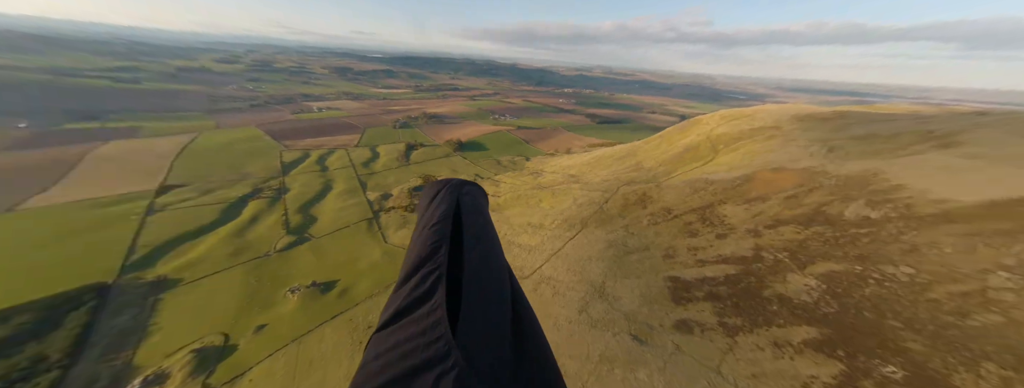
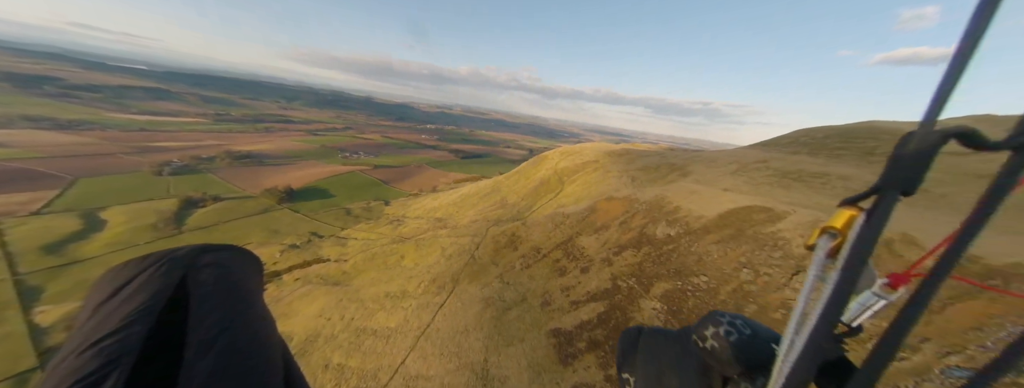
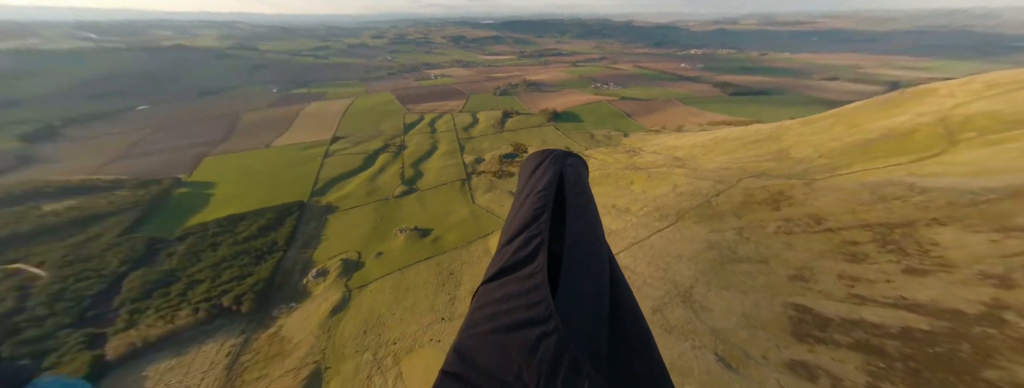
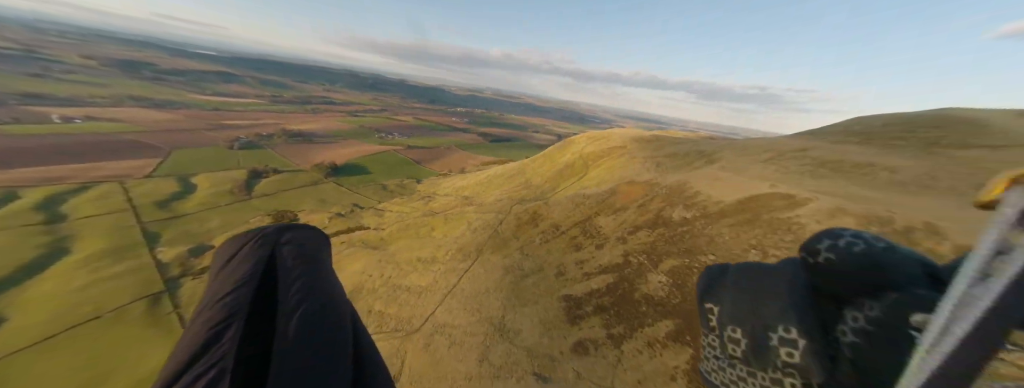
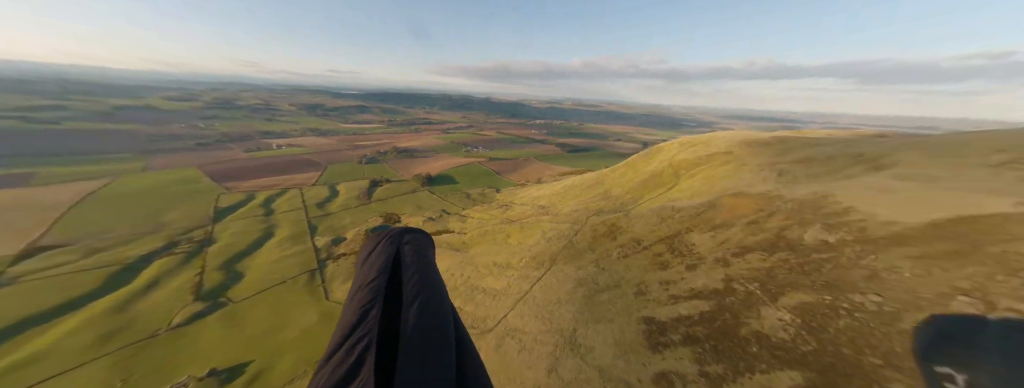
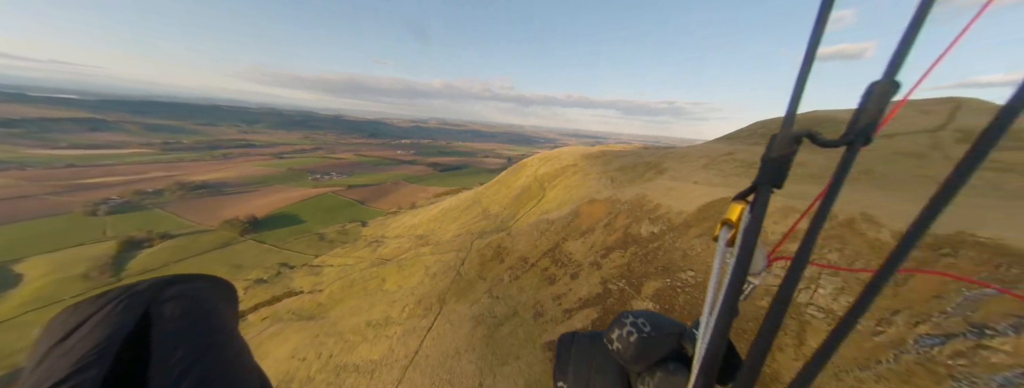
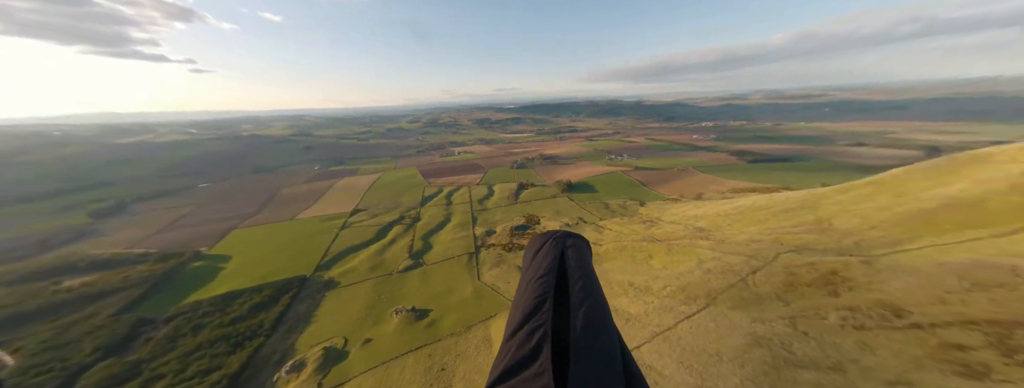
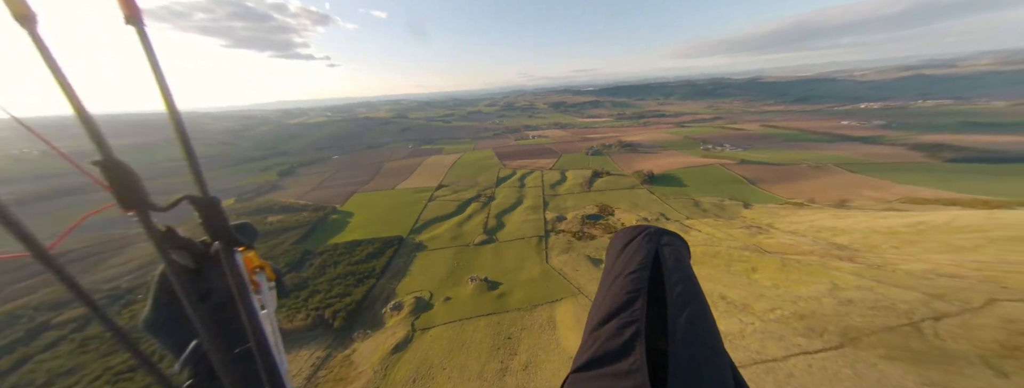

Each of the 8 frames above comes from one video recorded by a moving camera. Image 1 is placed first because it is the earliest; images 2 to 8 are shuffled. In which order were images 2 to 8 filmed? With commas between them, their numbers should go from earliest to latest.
3, 8, 7, 5, 4, 2, 6
